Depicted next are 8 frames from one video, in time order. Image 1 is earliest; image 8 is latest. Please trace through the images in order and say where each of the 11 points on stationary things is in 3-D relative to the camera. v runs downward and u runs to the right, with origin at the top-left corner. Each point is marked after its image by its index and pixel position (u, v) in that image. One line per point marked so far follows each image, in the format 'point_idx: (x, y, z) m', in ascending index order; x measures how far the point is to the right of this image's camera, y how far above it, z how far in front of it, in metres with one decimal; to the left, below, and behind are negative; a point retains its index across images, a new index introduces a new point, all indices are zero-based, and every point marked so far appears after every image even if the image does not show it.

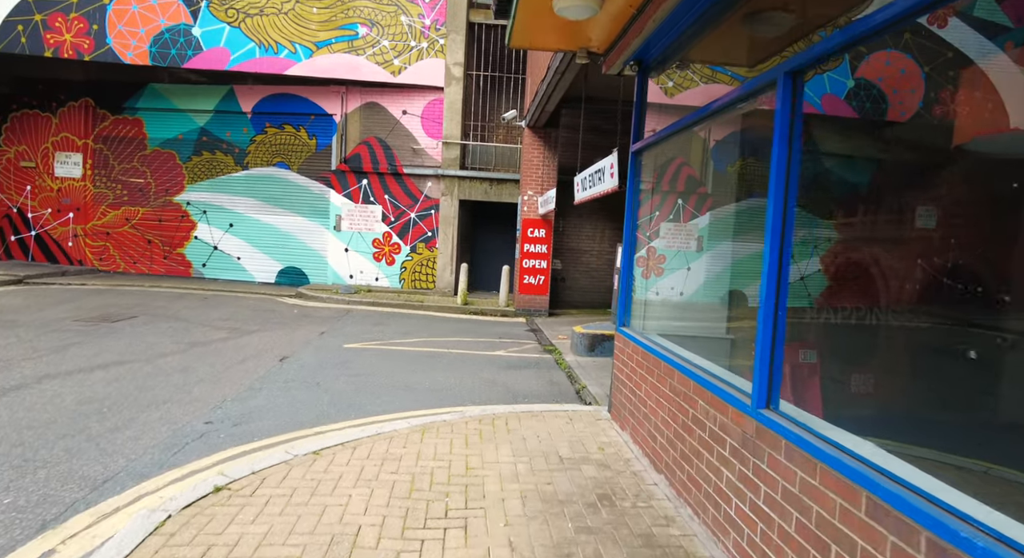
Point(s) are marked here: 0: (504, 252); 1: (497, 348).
0: (-0.2, +0.7, +15.8) m
1: (-0.2, -1.1, +9.3) m
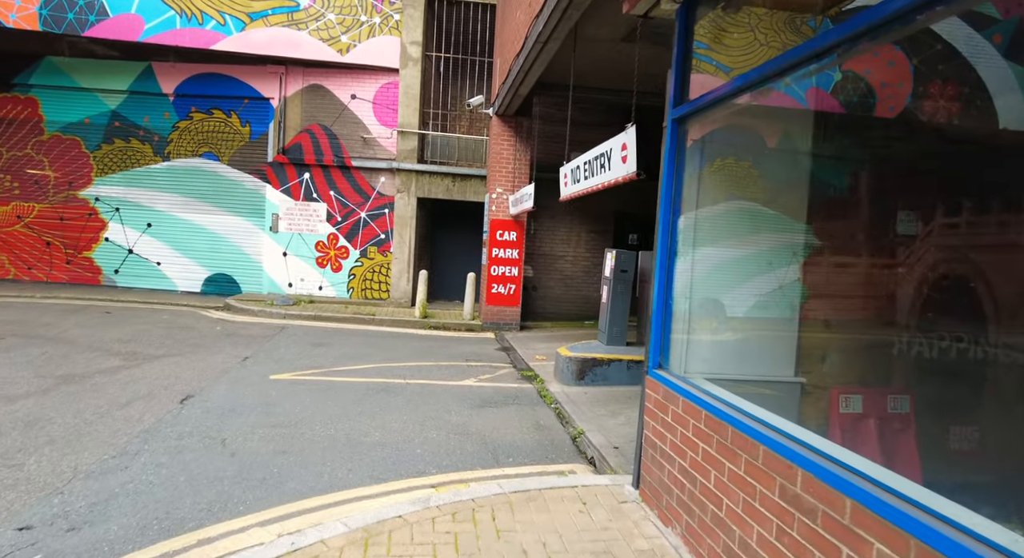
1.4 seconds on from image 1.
0: (-1.1, +0.5, +14.2) m
1: (-0.6, -1.3, +7.7) m
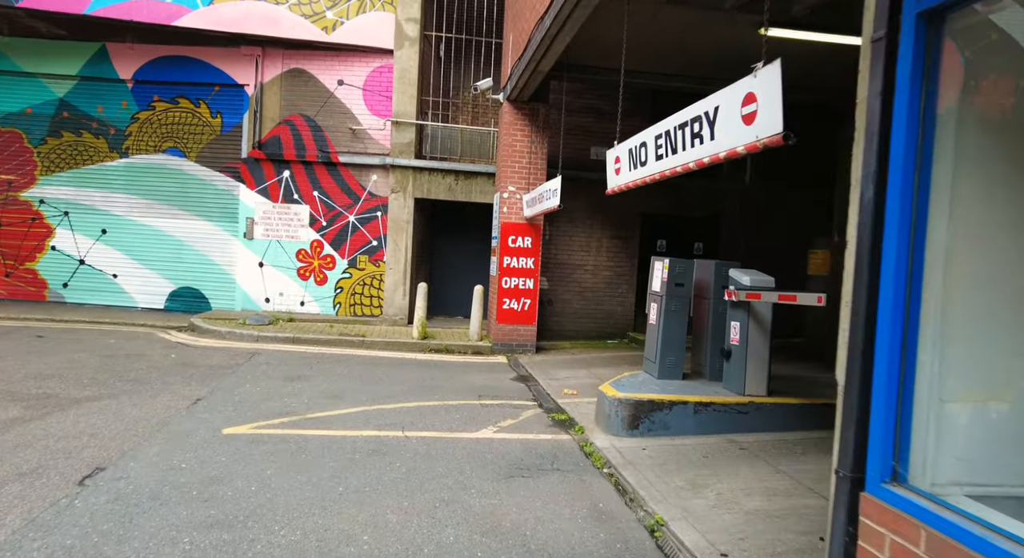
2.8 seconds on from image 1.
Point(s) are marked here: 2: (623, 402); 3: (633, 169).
0: (-0.9, +0.2, +12.5) m
1: (-0.3, -1.4, +6.0) m
2: (+1.0, -1.2, +5.6) m
3: (+1.0, +0.9, +4.8) m
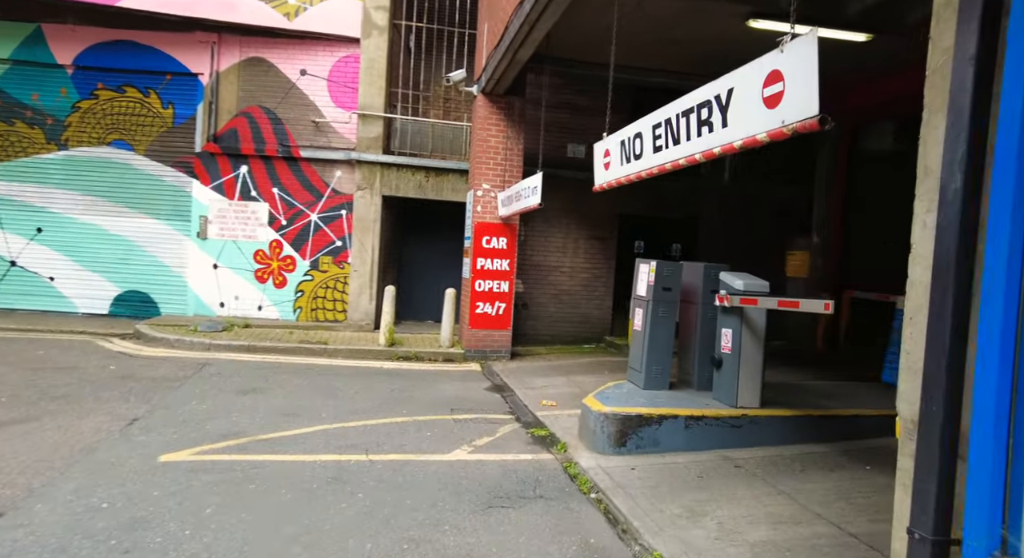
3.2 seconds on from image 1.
0: (-1.4, +0.2, +11.9) m
1: (-0.5, -1.5, +5.4) m
2: (+0.8, -1.2, +5.1) m
3: (+0.8, +0.9, +4.3) m
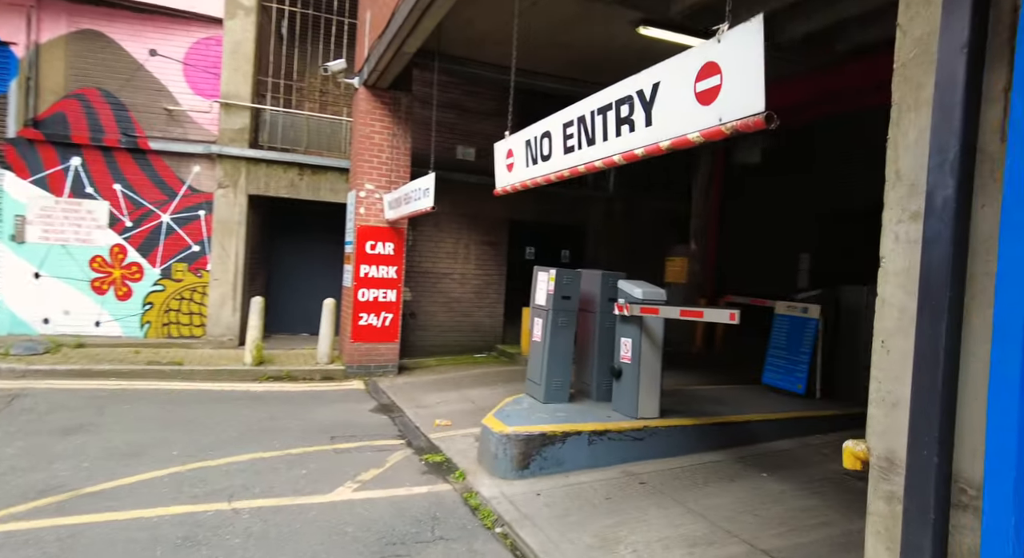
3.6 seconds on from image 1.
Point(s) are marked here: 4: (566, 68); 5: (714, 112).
0: (-3.6, 0.0, +11.0) m
1: (-1.4, -1.6, +4.7) m
2: (0.0, -1.3, +4.7) m
3: (+0.1, +0.8, +4.0) m
4: (+0.9, +3.5, +9.6) m
5: (+0.8, +0.7, +2.3) m
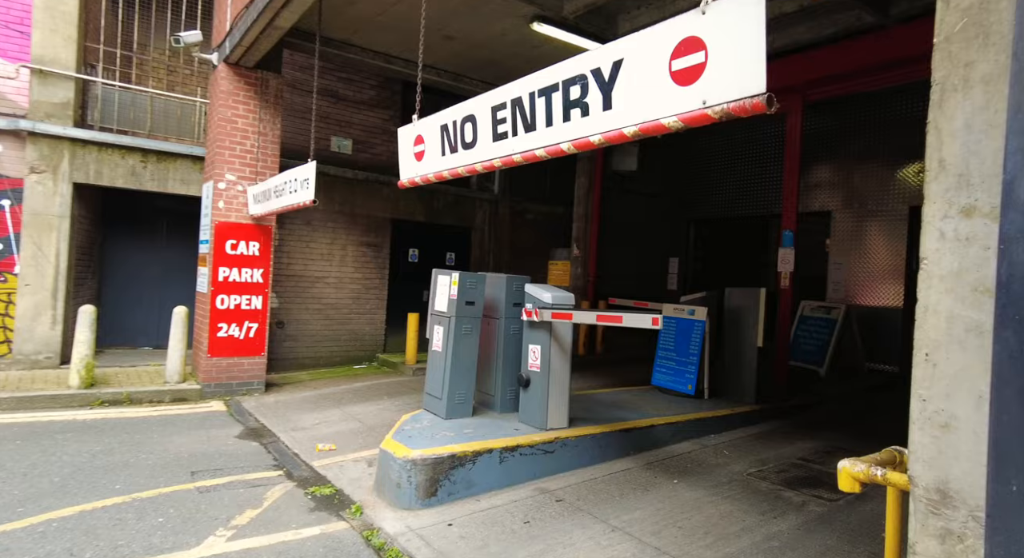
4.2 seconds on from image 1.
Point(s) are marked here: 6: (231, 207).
0: (-5.6, -0.1, +9.5) m
1: (-2.1, -1.6, +3.9) m
2: (-0.7, -1.3, +4.2) m
3: (-0.4, +0.8, +3.5) m
4: (-0.9, +3.4, +9.2) m
5: (+0.6, +0.7, +2.1) m
6: (-3.6, +0.9, +7.6) m
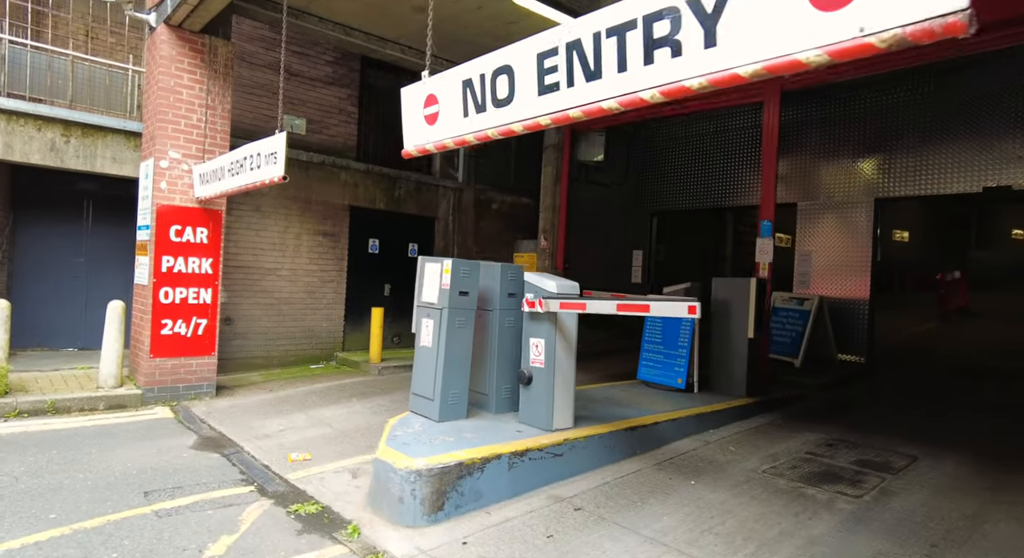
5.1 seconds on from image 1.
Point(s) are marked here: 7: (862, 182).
0: (-6.0, 0.0, +8.4) m
1: (-1.9, -1.5, +3.2) m
2: (-0.6, -1.2, +3.6) m
3: (-0.2, +0.9, +3.0) m
4: (-1.3, +3.5, +8.6) m
5: (+1.0, +0.8, +1.7) m
6: (-3.8, +1.0, +6.7) m
7: (+5.8, +1.6, +9.5) m
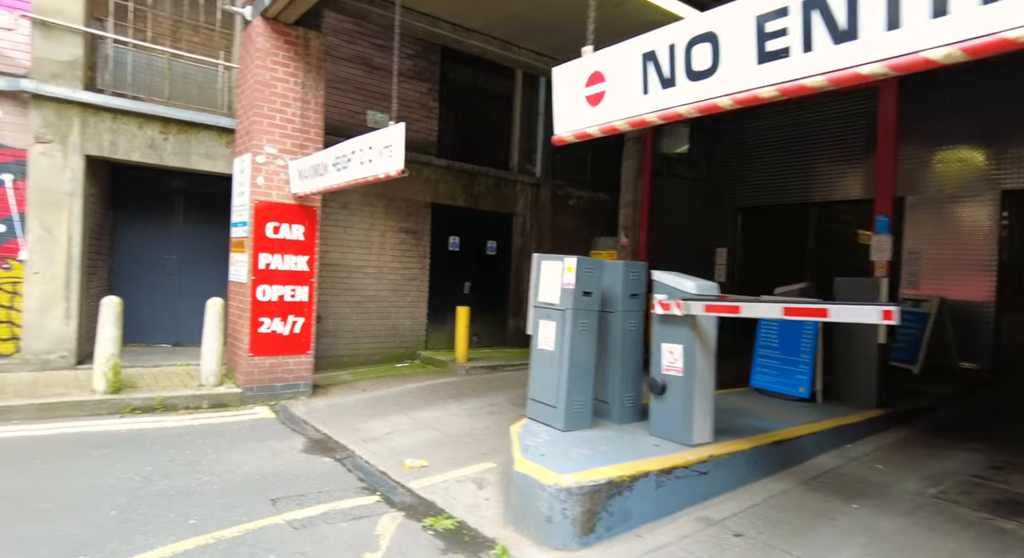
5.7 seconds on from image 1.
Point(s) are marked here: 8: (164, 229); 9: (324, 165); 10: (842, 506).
0: (-4.7, +0.1, +8.5) m
1: (-1.0, -1.5, +3.0) m
2: (+0.3, -1.2, +3.3) m
3: (+0.7, +0.9, +2.6) m
4: (0.0, +3.6, +8.3) m
5: (+1.7, +0.7, +1.2) m
6: (-2.7, +1.1, +6.6) m
7: (+7.1, +1.6, +8.7) m
8: (-5.0, +0.7, +8.3) m
9: (-1.7, +1.1, +5.8) m
10: (+2.3, -1.6, +4.0) m
